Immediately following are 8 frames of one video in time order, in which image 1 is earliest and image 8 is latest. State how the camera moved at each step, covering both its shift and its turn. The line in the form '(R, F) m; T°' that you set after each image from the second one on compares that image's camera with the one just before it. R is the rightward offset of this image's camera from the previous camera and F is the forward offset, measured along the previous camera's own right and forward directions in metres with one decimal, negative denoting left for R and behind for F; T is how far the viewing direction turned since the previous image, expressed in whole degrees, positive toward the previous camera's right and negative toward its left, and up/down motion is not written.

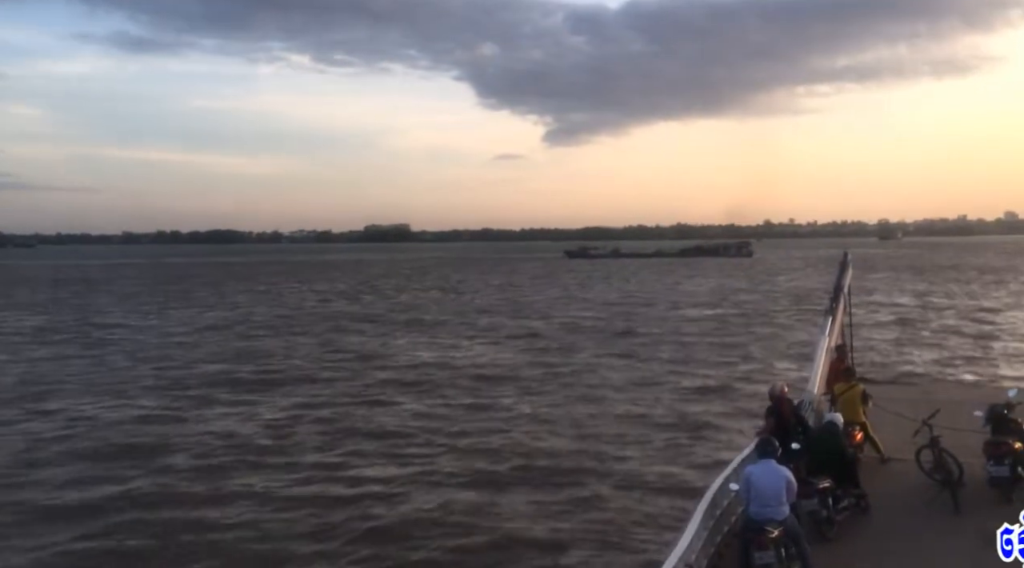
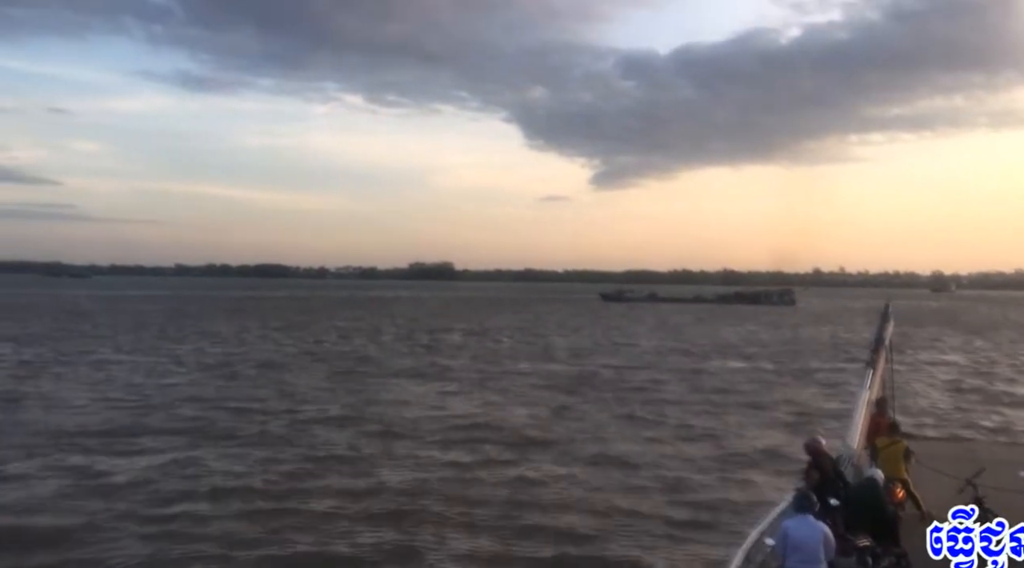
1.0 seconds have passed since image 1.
(+0.4, +0.2) m; -3°
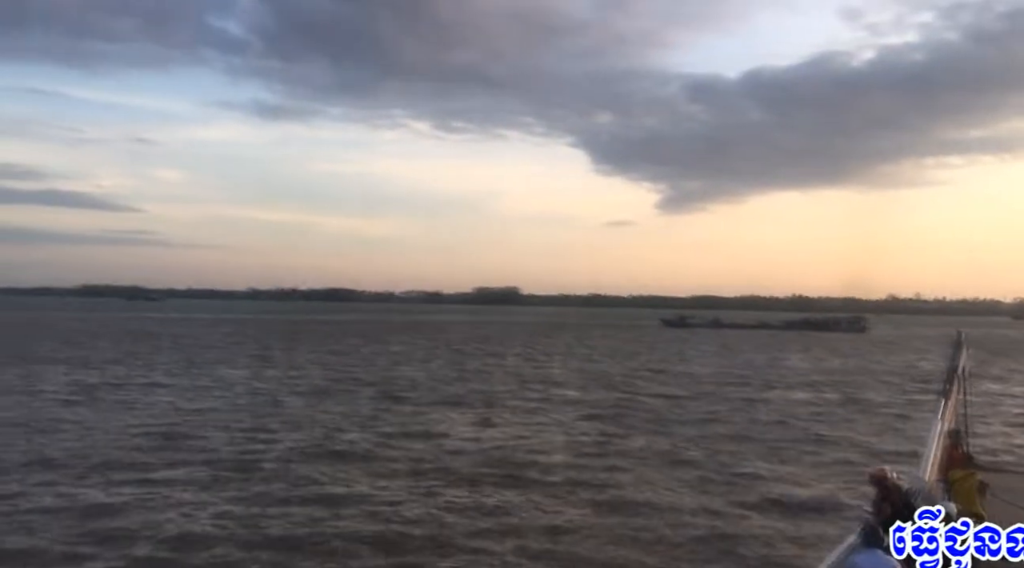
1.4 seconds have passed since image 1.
(+0.3, +0.3) m; -4°
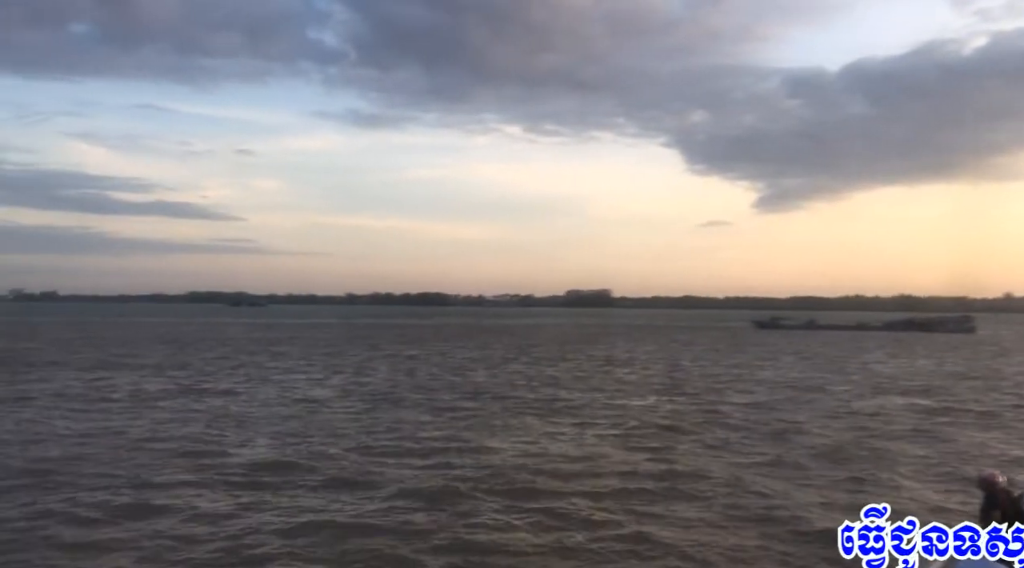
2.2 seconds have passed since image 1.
(+0.4, +0.5) m; -6°
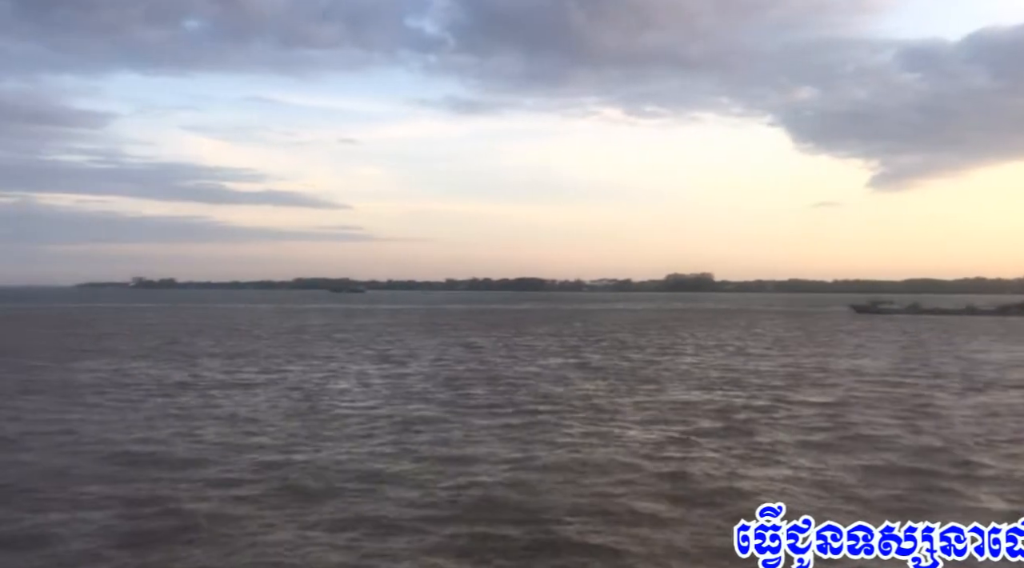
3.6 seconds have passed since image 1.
(+0.7, +0.3) m; -6°
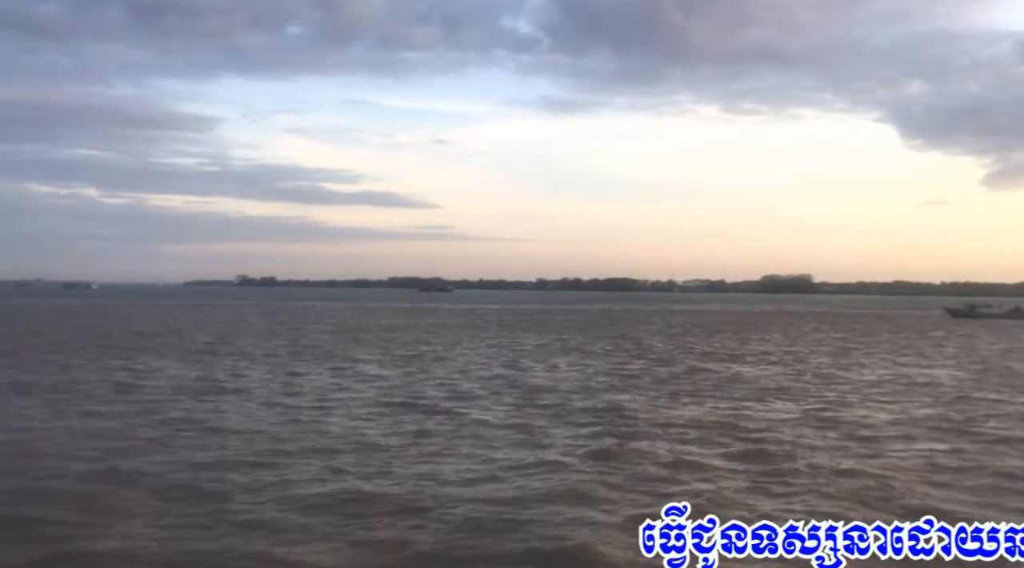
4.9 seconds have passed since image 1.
(+0.7, +0.3) m; -6°
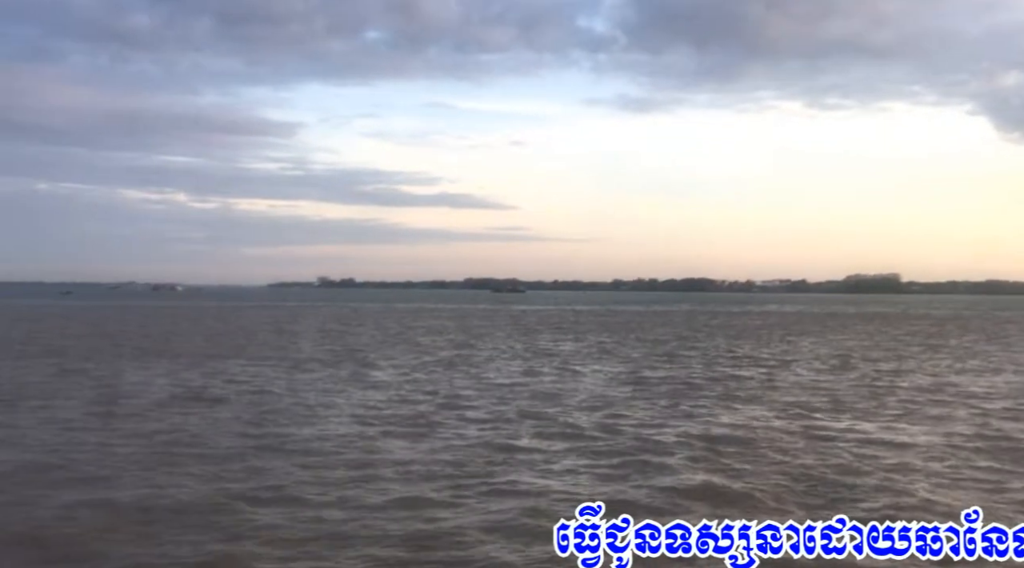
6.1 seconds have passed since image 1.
(+0.8, +0.5) m; -5°
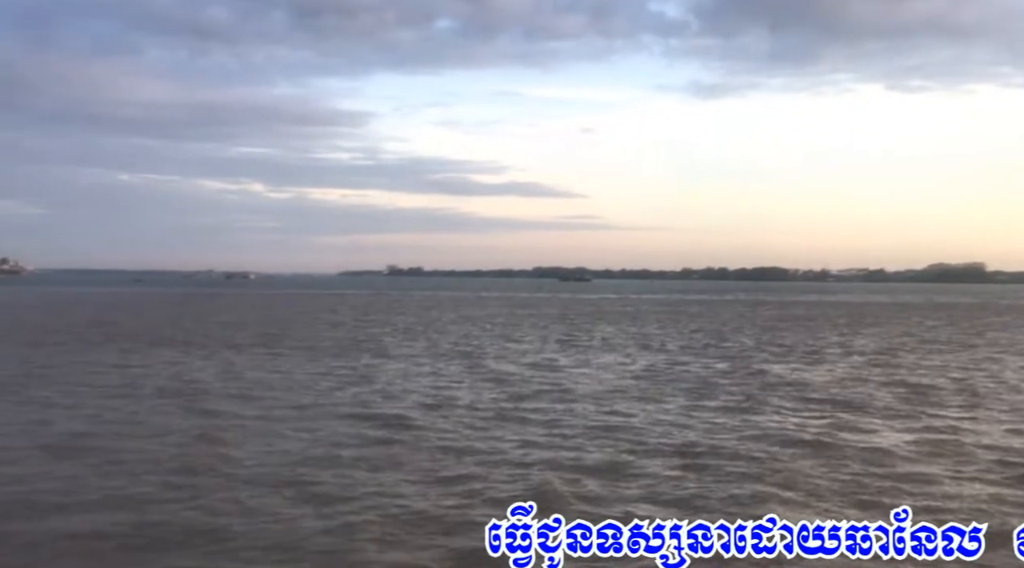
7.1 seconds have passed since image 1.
(+0.5, +0.7) m; -4°
